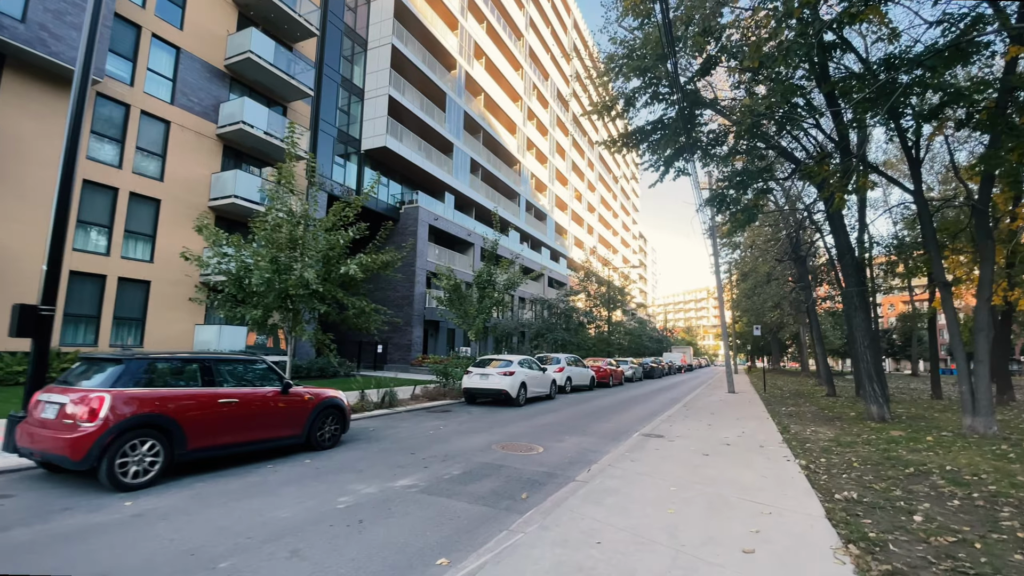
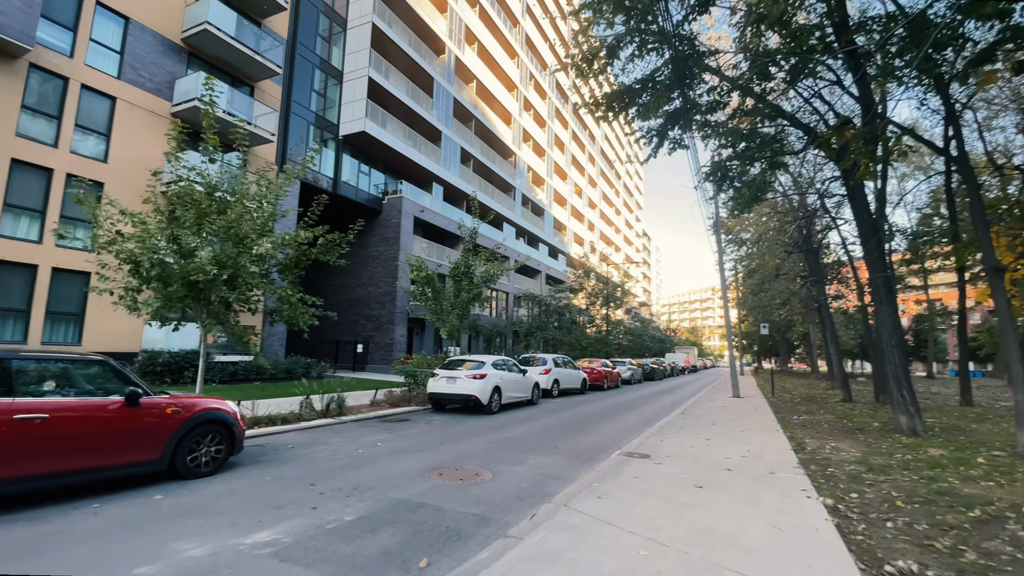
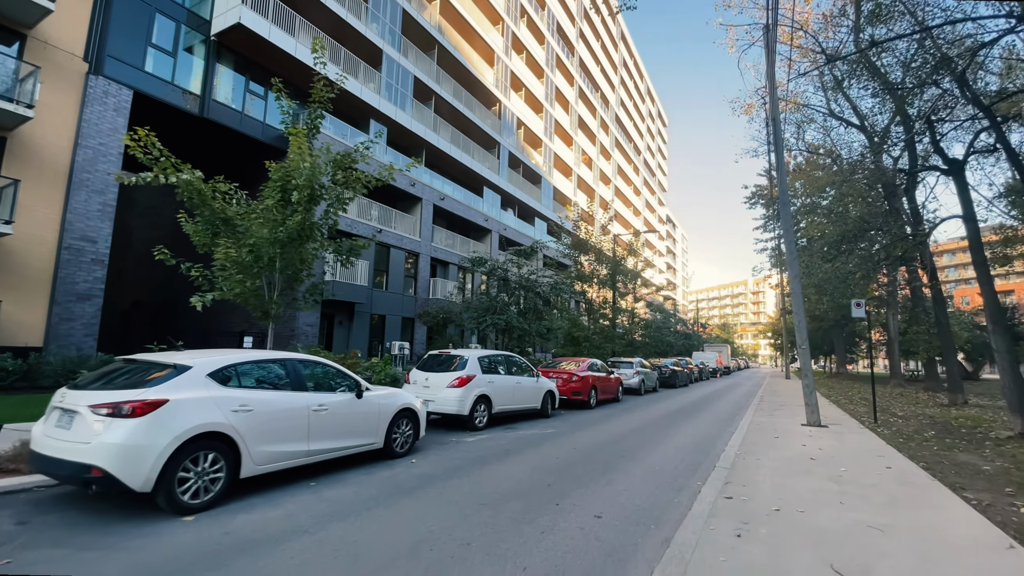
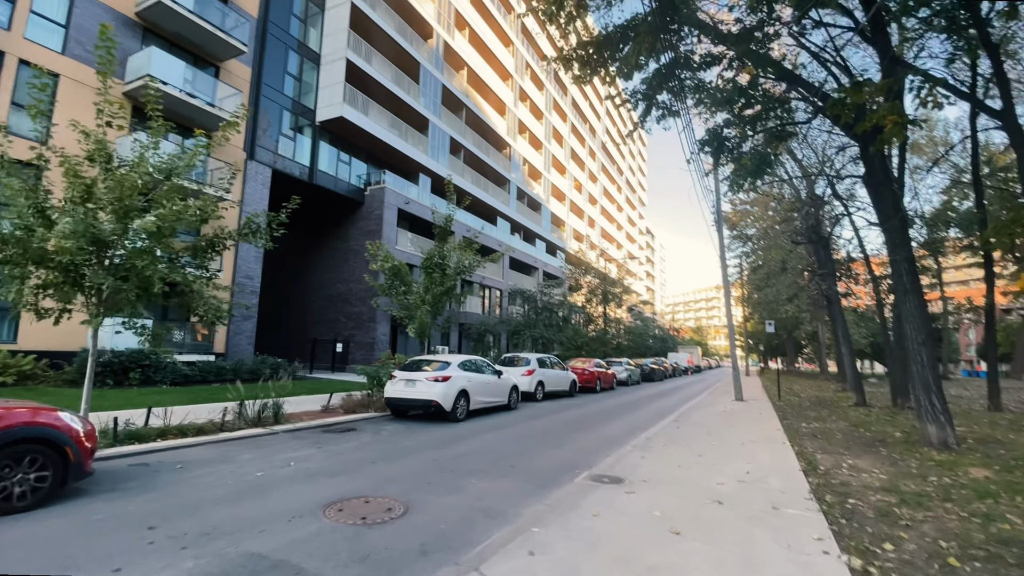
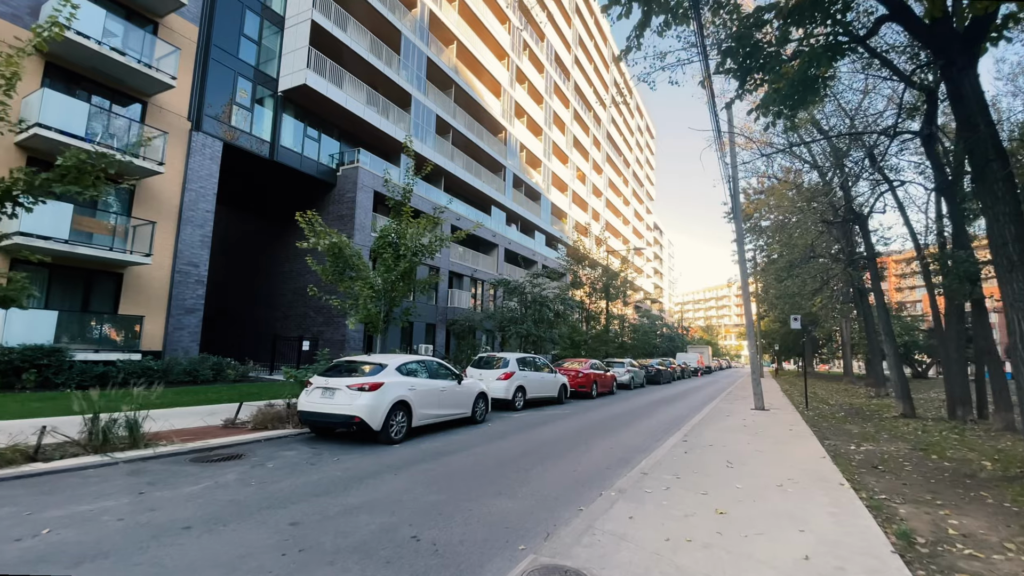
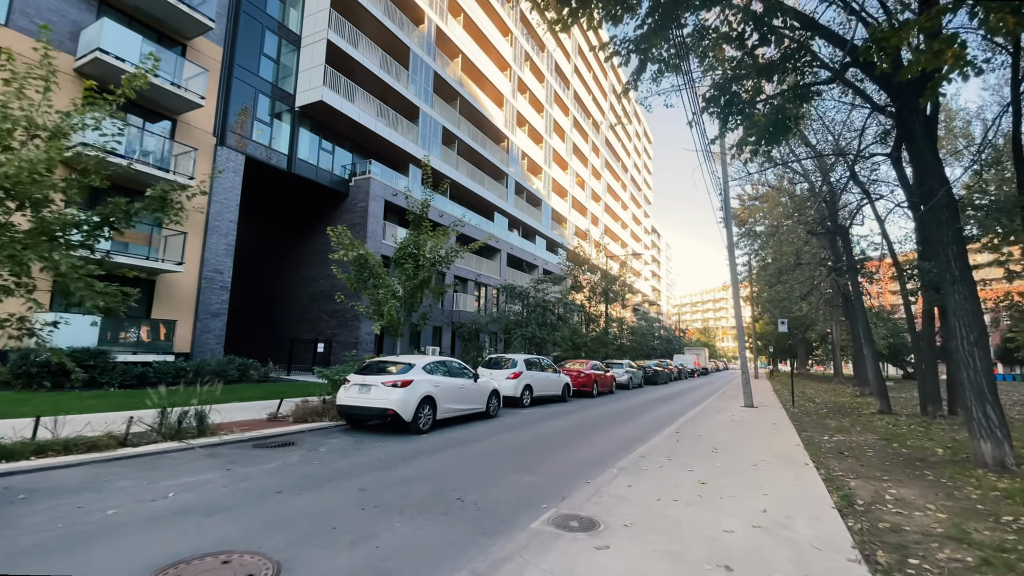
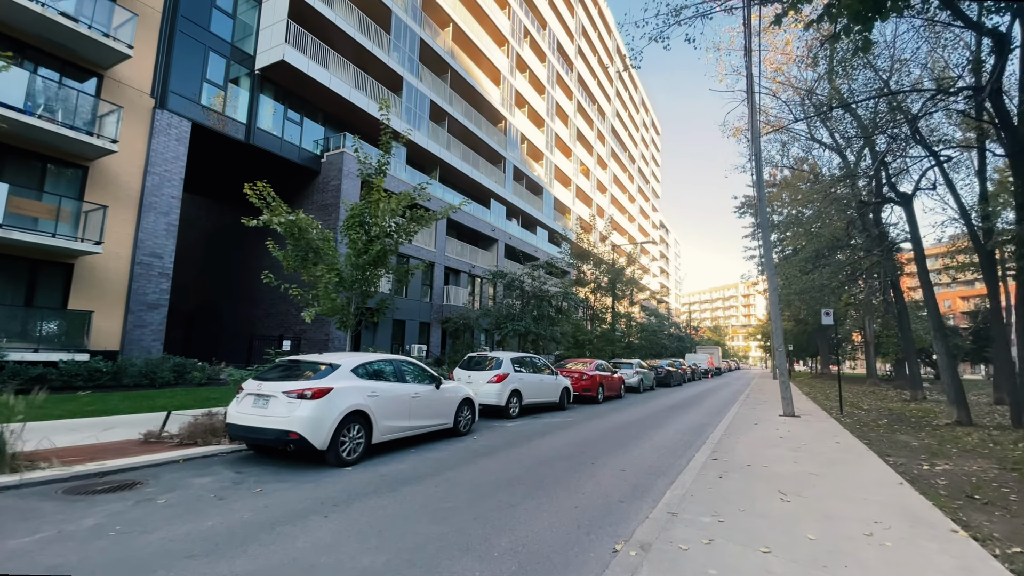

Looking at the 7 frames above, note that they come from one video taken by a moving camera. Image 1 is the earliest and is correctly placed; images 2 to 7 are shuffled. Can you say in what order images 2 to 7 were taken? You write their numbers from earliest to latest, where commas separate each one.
2, 4, 6, 5, 7, 3
